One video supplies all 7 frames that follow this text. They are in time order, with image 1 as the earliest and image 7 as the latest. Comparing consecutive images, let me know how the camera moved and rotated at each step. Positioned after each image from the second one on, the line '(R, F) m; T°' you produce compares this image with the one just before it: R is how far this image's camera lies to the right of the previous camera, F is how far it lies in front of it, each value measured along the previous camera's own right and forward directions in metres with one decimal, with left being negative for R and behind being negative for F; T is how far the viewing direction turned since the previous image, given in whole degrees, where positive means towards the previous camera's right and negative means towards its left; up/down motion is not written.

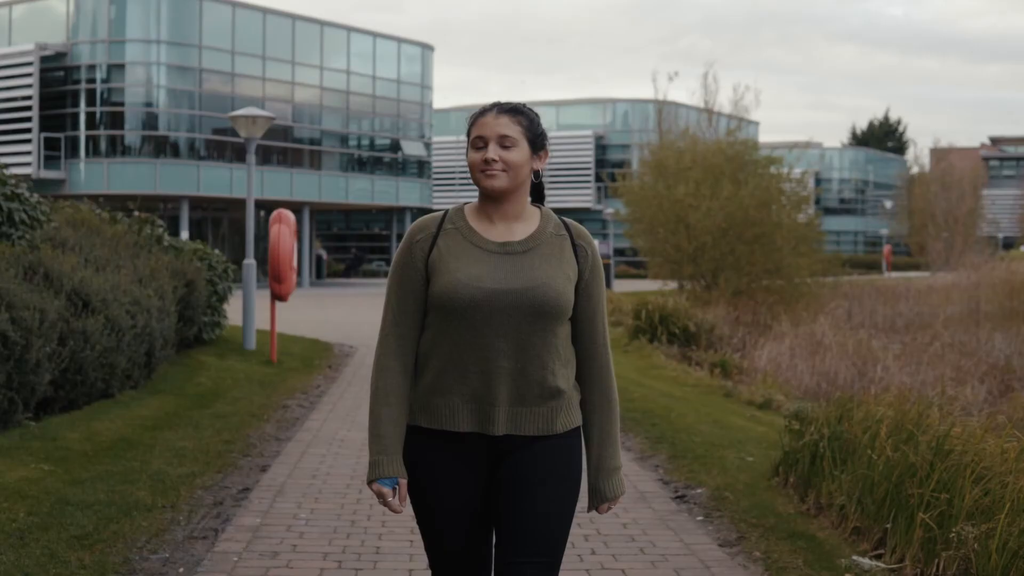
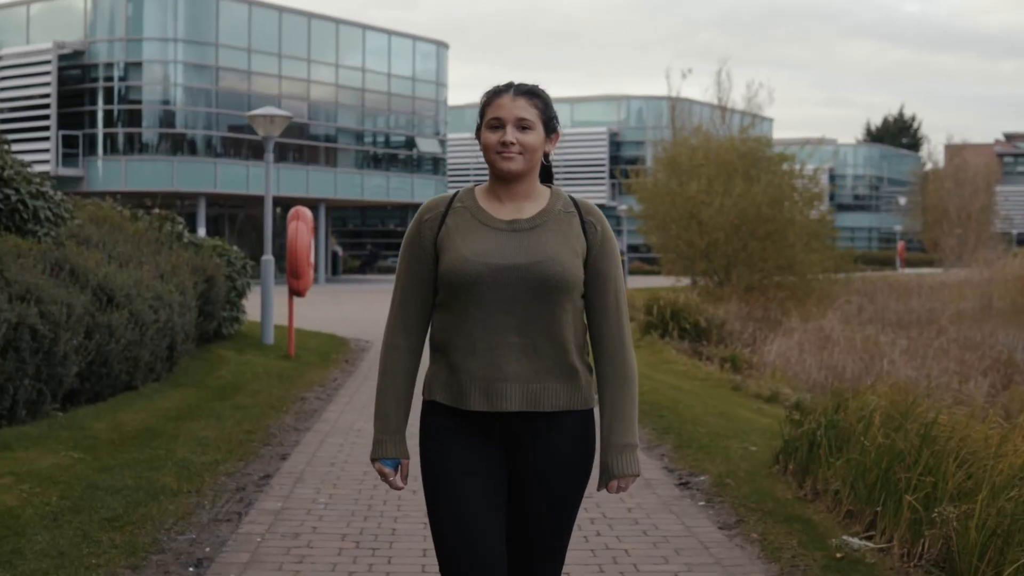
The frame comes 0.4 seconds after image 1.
(0.0, -0.3) m; -1°
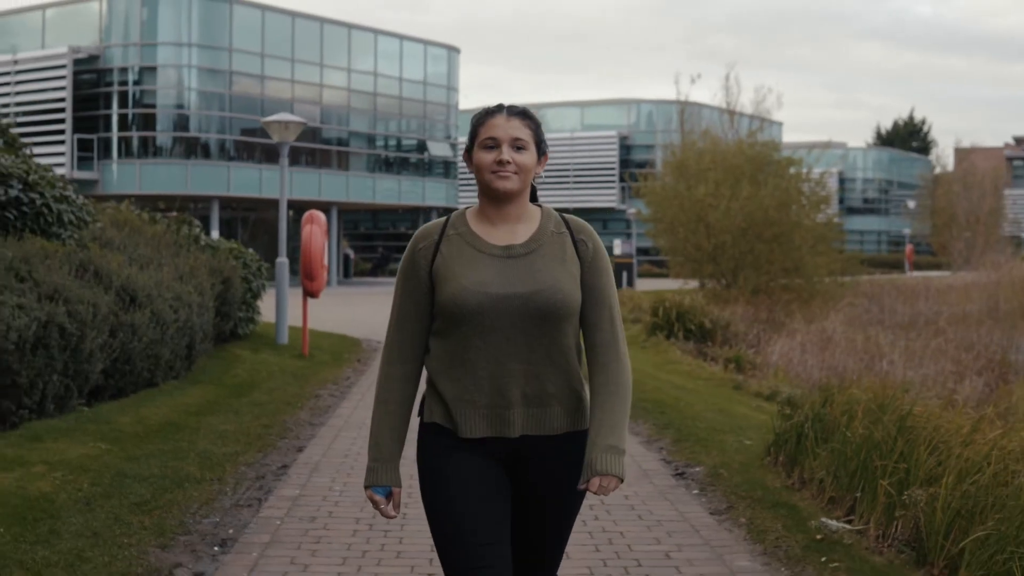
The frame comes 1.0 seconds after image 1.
(0.0, -0.4) m; -1°
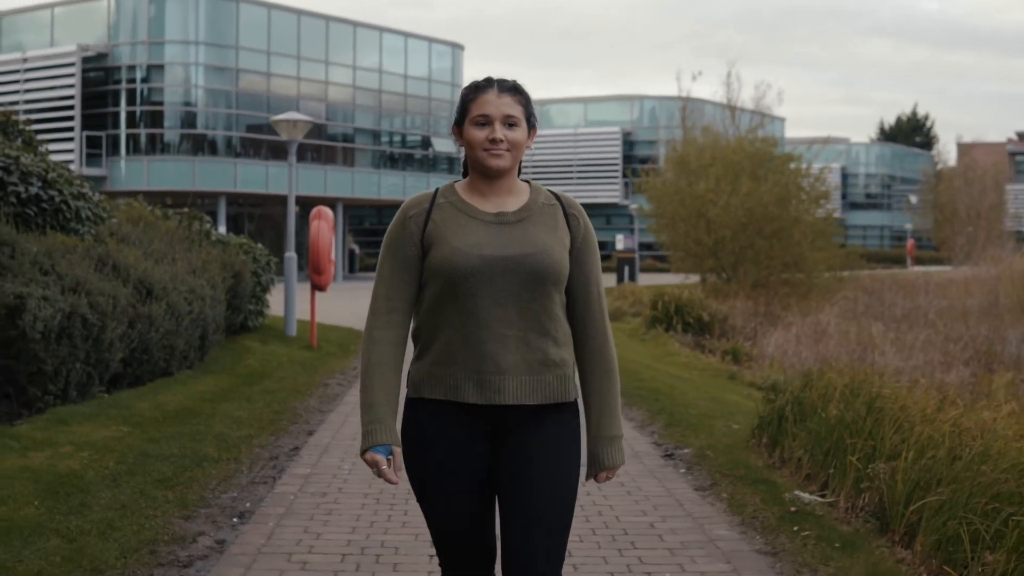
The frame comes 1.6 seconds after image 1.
(0.0, -0.4) m; 0°
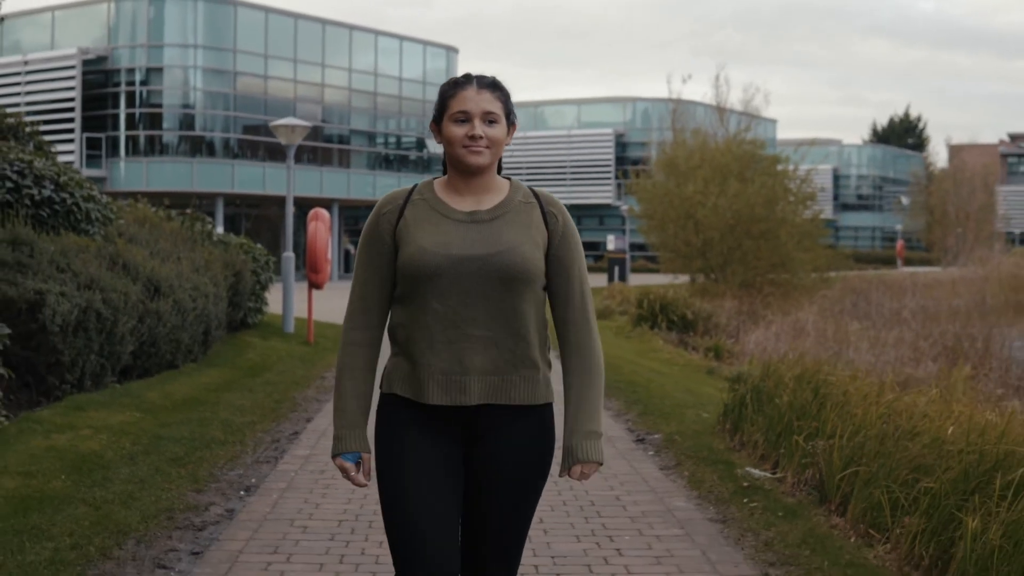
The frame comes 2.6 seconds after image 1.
(+0.1, -0.6) m; 0°
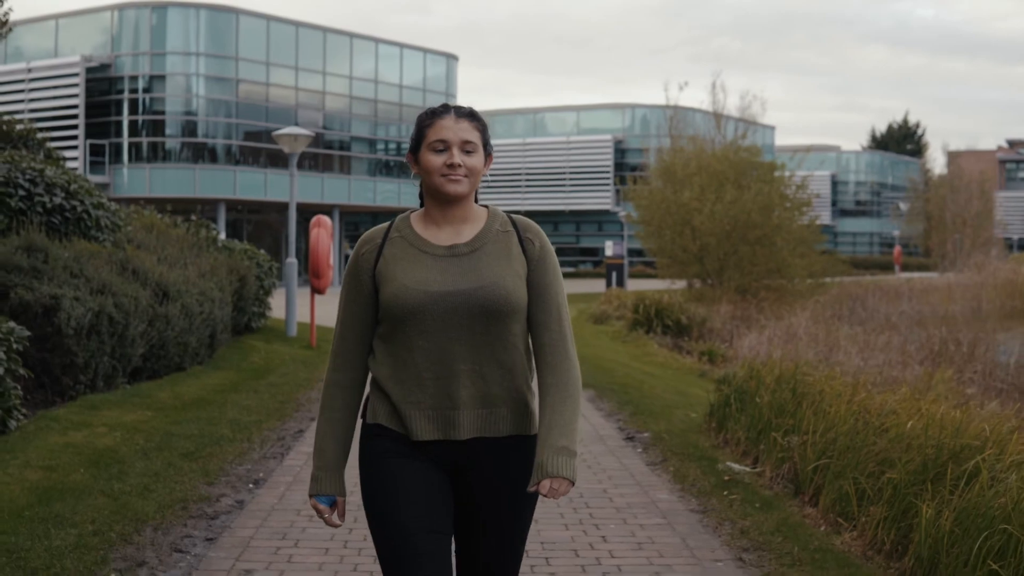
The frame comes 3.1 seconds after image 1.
(0.0, -0.4) m; 0°
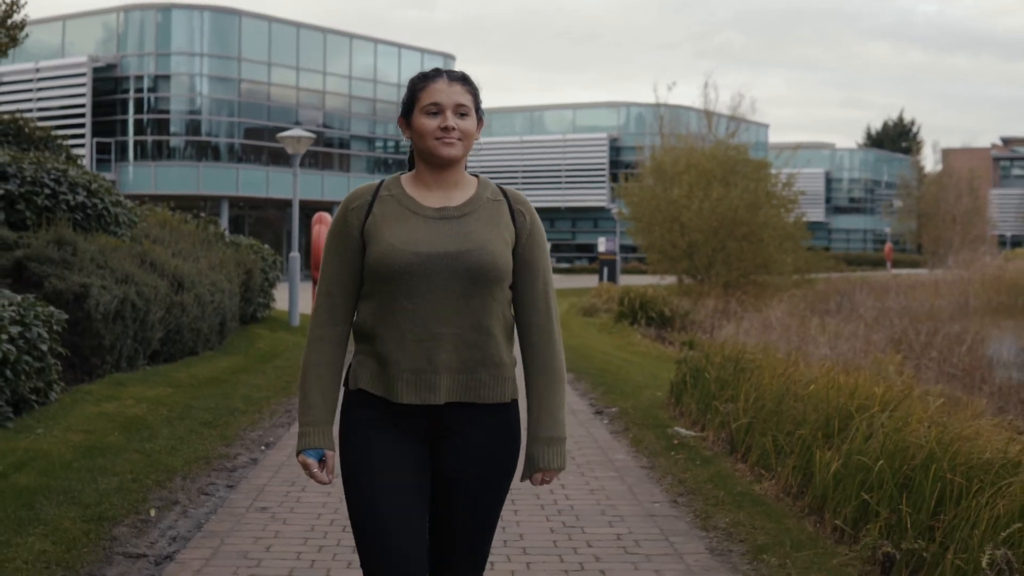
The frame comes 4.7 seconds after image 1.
(+0.2, -1.0) m; 0°
